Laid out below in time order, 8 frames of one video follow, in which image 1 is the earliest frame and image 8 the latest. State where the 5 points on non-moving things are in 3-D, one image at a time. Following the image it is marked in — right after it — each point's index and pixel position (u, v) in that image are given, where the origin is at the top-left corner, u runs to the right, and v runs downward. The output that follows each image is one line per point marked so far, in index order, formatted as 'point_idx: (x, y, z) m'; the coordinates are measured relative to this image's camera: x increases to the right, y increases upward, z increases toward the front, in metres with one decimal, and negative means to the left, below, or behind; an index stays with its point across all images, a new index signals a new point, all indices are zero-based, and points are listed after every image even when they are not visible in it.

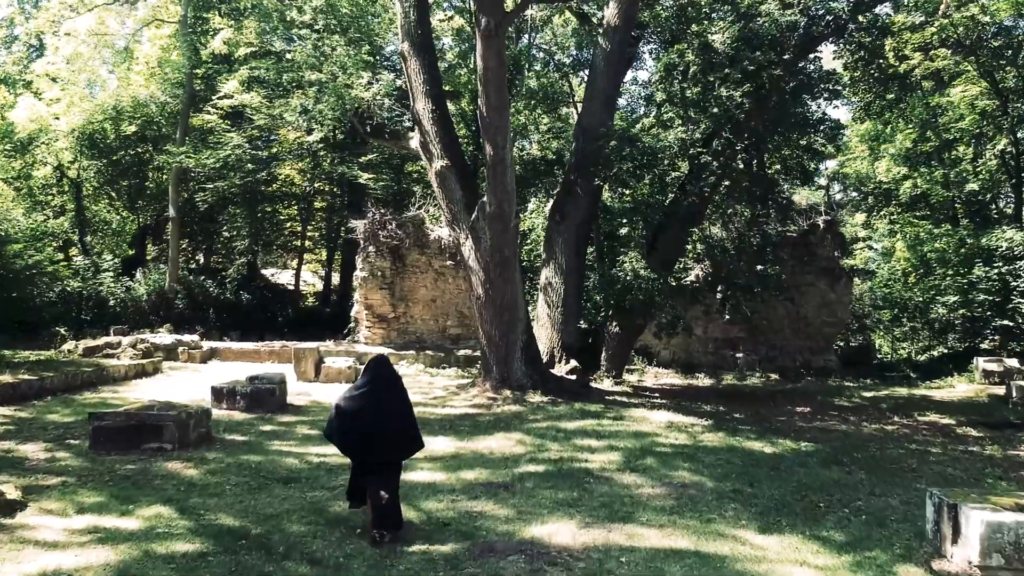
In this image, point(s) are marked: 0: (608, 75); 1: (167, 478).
0: (+1.1, +2.5, +10.5) m
1: (-2.2, -1.2, +5.7) m
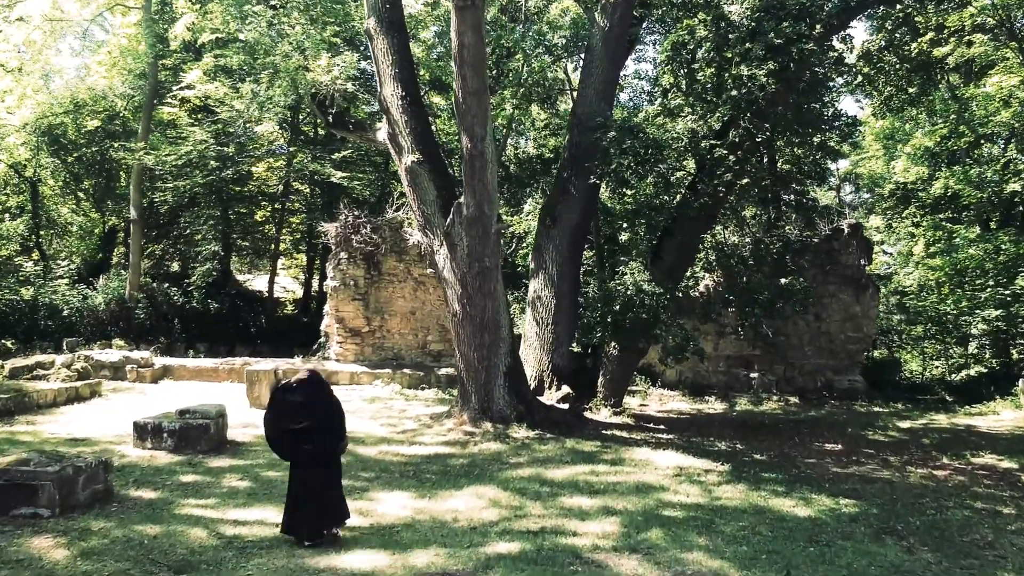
0: (+0.9, +2.3, +9.1) m
1: (-2.3, -1.3, +4.3) m
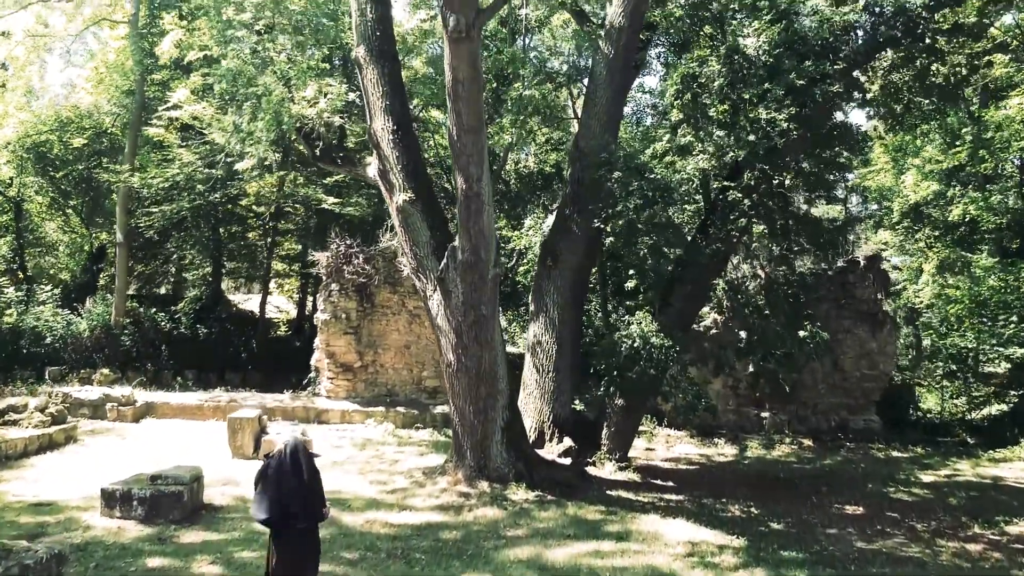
0: (+0.9, +1.9, +8.6) m
1: (-2.4, -1.7, +3.8) m
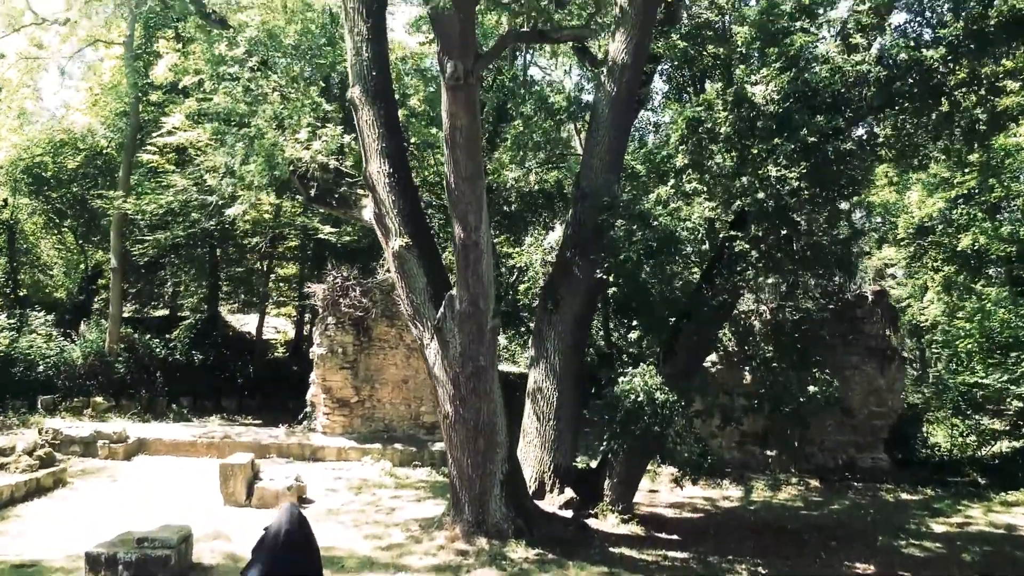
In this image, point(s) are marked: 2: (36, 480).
0: (+0.9, +1.5, +8.3) m
1: (-2.4, -2.1, +3.6) m
2: (-4.7, -1.9, +8.9) m
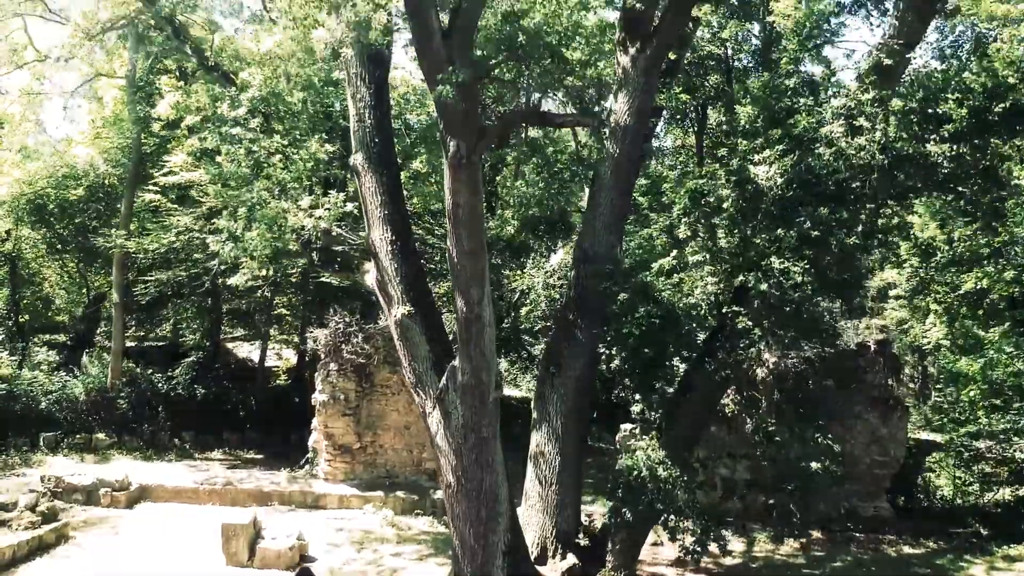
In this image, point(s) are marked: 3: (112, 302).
0: (+1.0, +0.9, +8.3) m
1: (-2.4, -2.7, +3.6) m
2: (-4.7, -2.5, +8.9) m
3: (-6.1, -0.2, +13.8) m
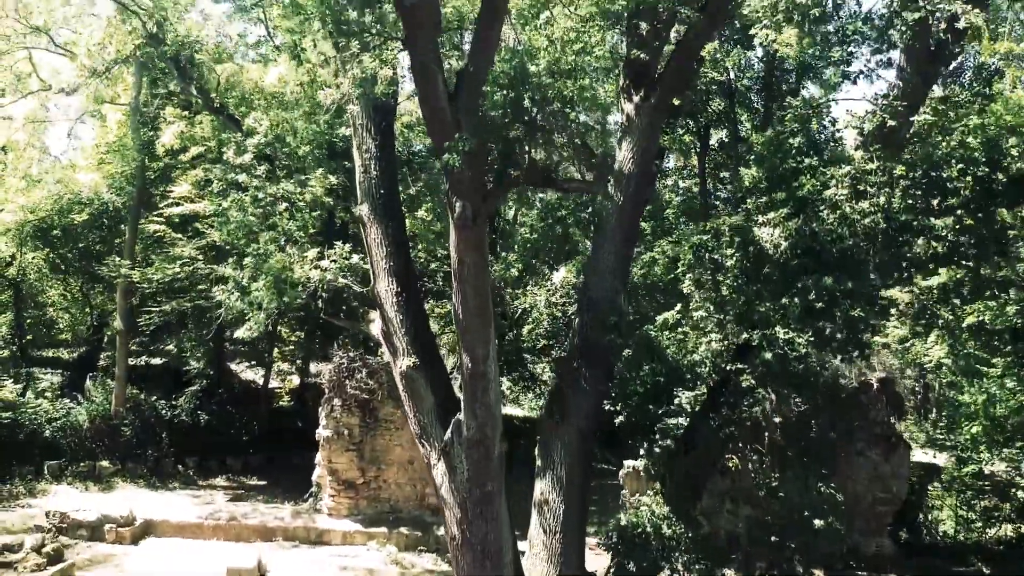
0: (+1.0, +0.5, +8.4) m
1: (-2.3, -3.1, +3.6) m
2: (-4.6, -2.9, +9.0) m
3: (-6.0, -0.6, +13.9) m
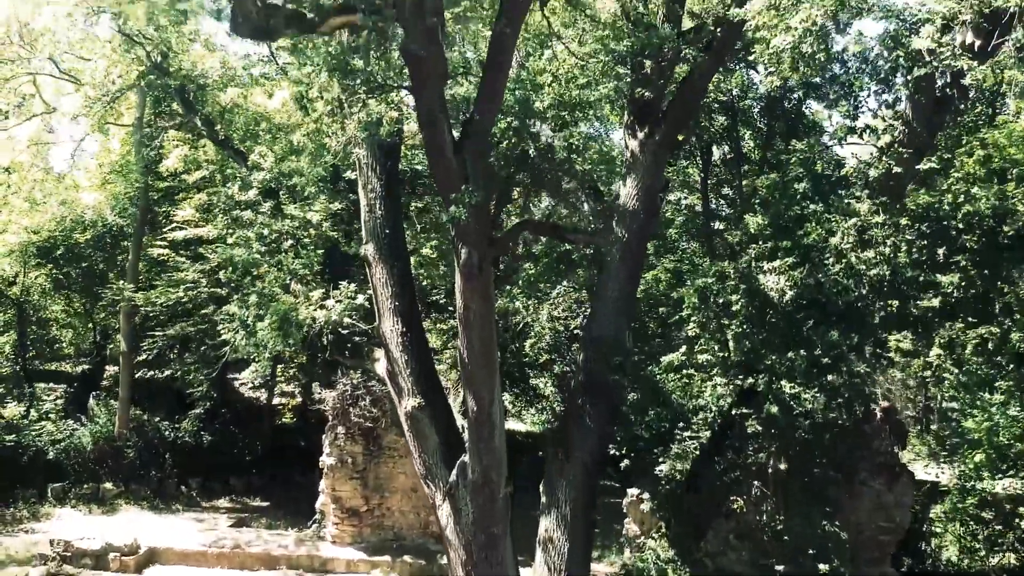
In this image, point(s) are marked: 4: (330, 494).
0: (+1.0, +0.1, +8.4) m
1: (-2.3, -3.5, +3.6) m
2: (-4.6, -3.2, +9.0) m
3: (-6.0, -1.0, +13.9) m
4: (-2.3, -2.6, +11.3) m
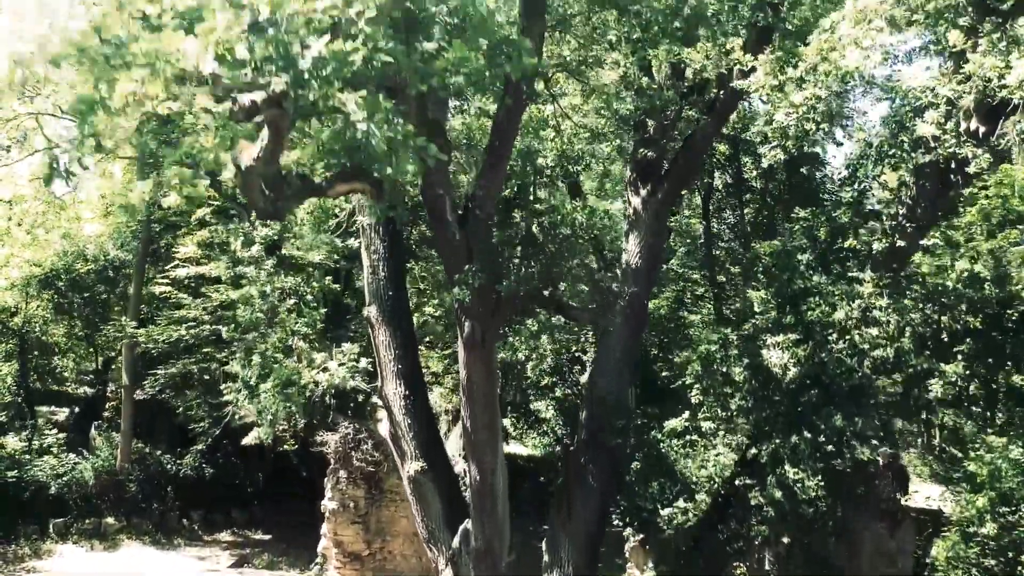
0: (+1.1, -0.4, +8.4) m
1: (-2.3, -4.0, +3.6) m
2: (-4.6, -3.8, +9.0) m
3: (-5.9, -1.5, +13.9) m
4: (-2.2, -3.1, +11.3) m
